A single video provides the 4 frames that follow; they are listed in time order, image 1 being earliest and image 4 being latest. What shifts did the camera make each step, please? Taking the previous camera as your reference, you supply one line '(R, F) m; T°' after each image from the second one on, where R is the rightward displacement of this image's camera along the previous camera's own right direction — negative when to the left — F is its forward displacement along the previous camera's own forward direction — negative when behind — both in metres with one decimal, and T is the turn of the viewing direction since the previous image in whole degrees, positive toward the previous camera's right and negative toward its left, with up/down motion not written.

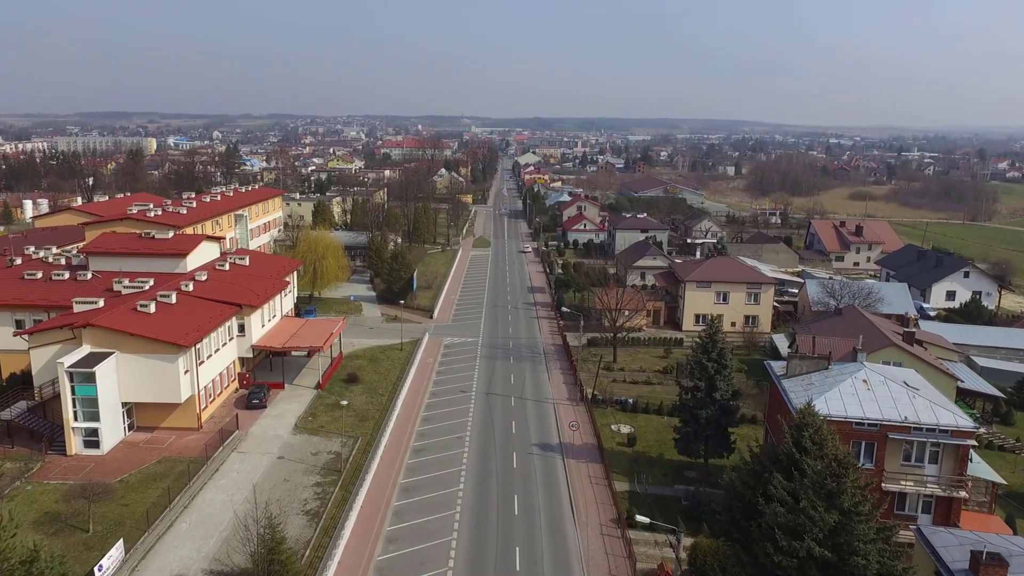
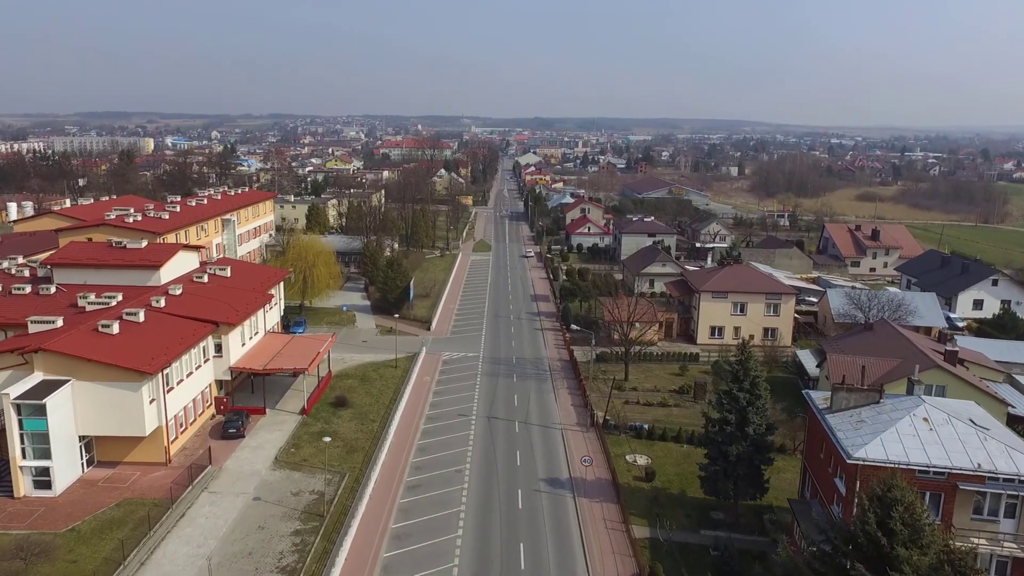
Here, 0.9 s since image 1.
(-0.1, +2.4) m; 0°
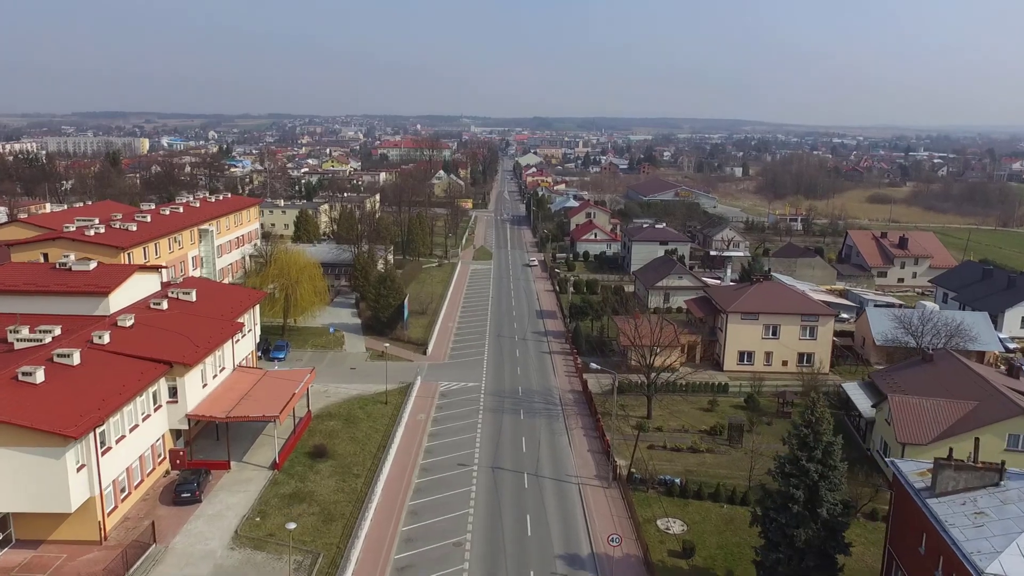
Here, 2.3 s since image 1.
(-0.3, +3.7) m; 0°
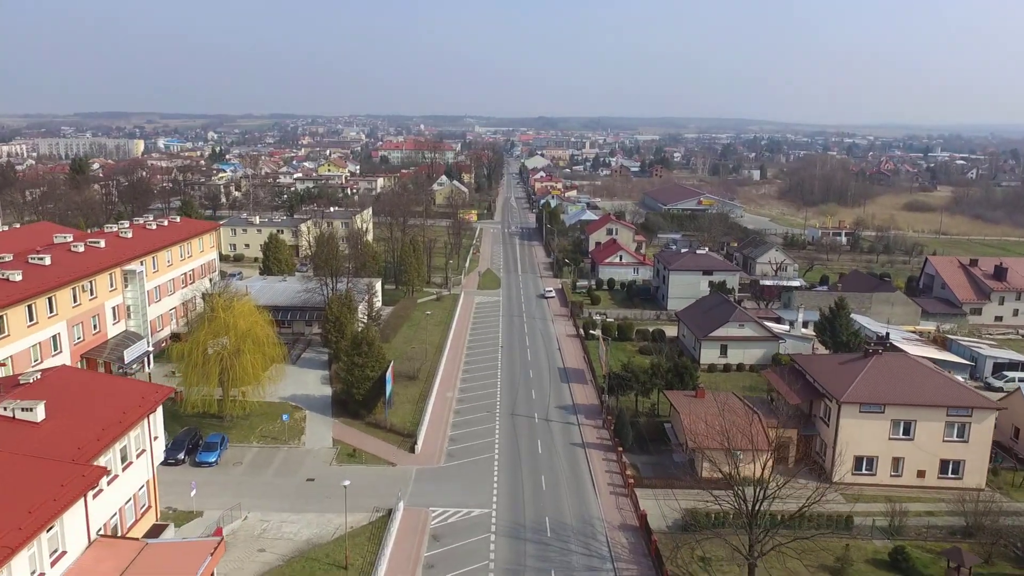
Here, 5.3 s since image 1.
(-0.5, +9.2) m; 0°
